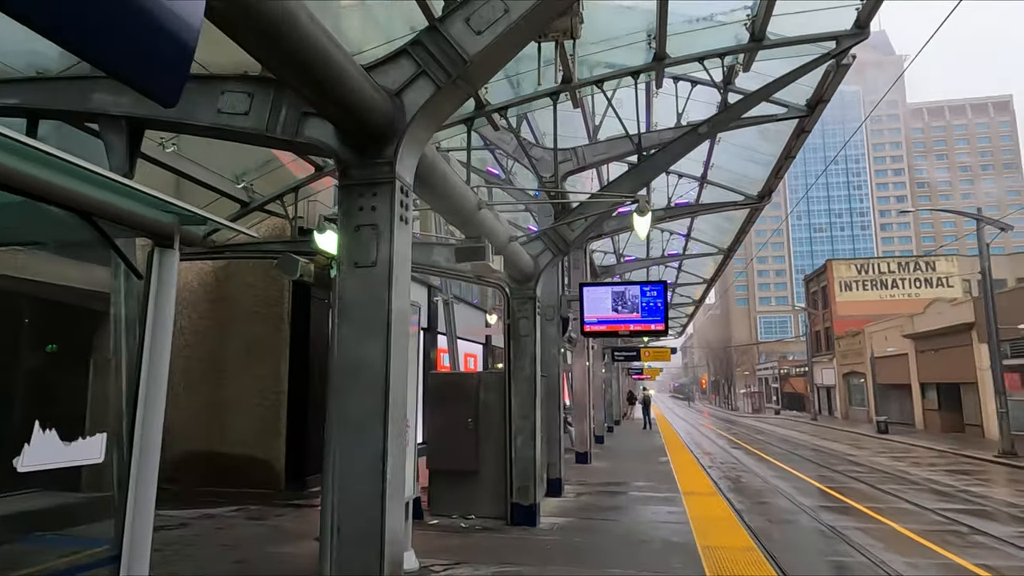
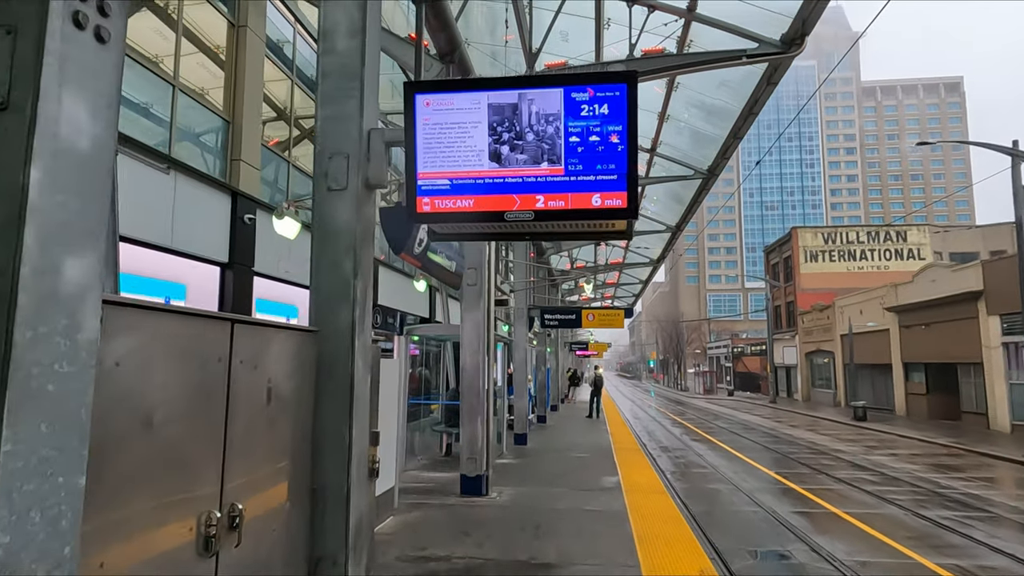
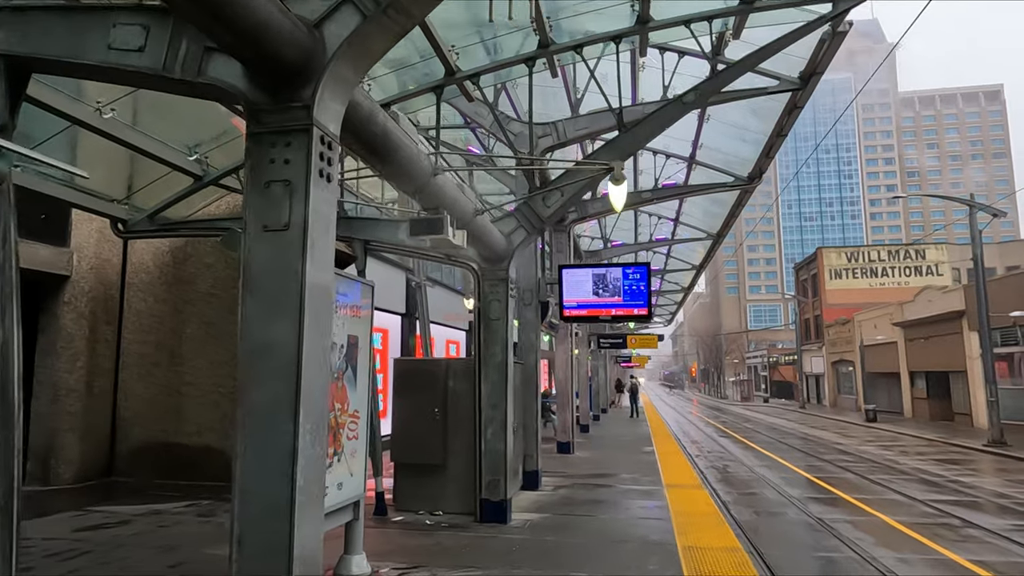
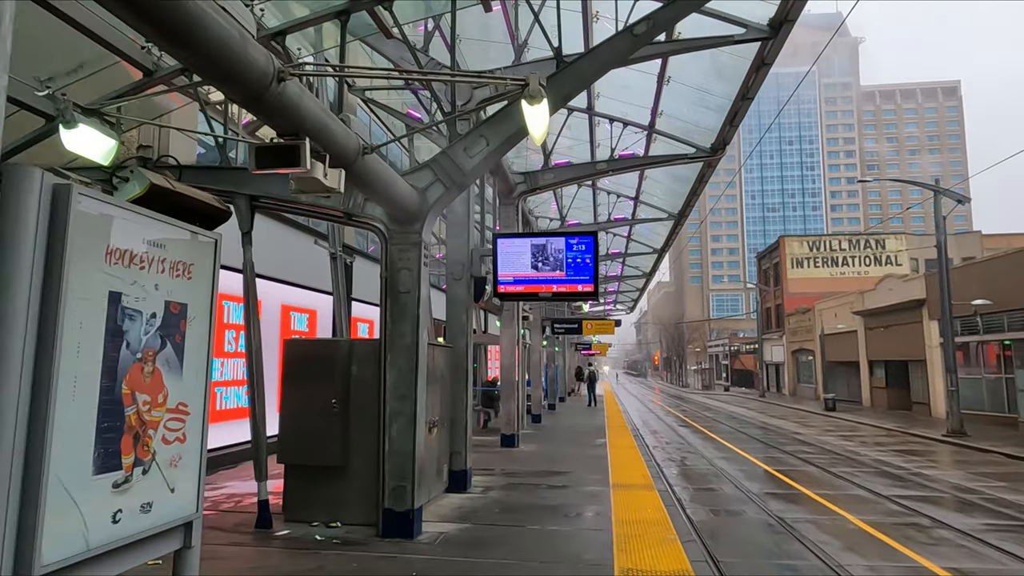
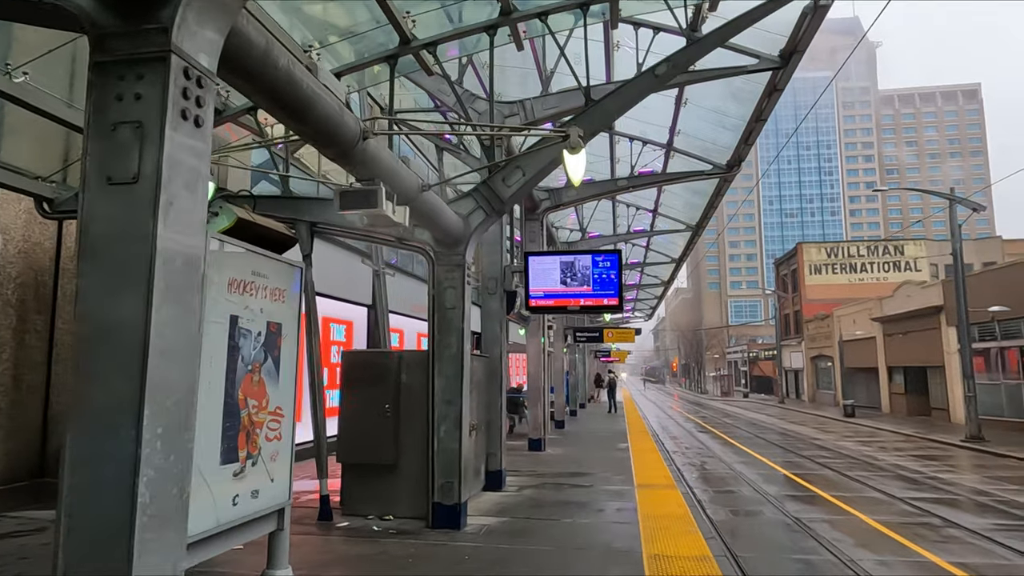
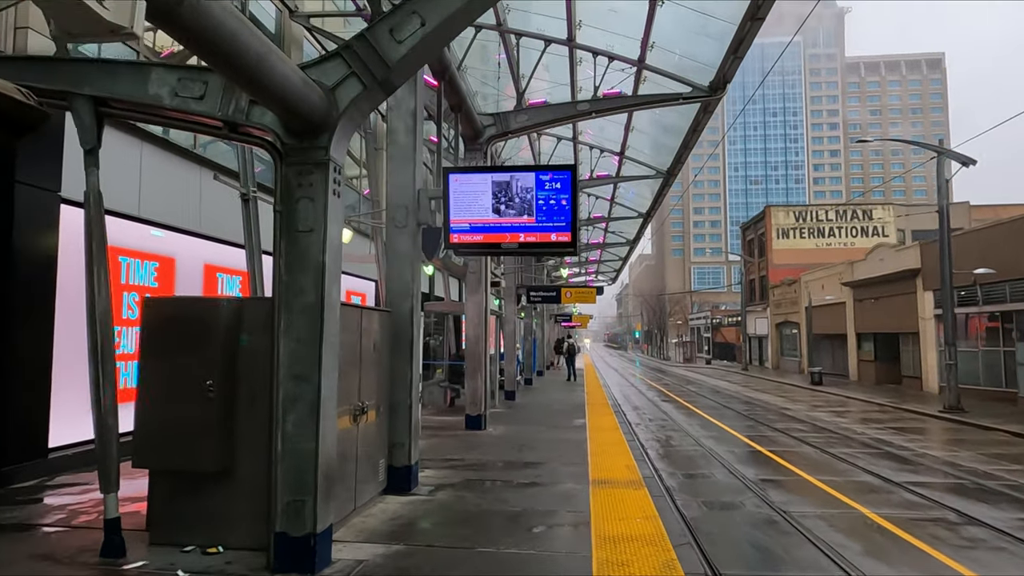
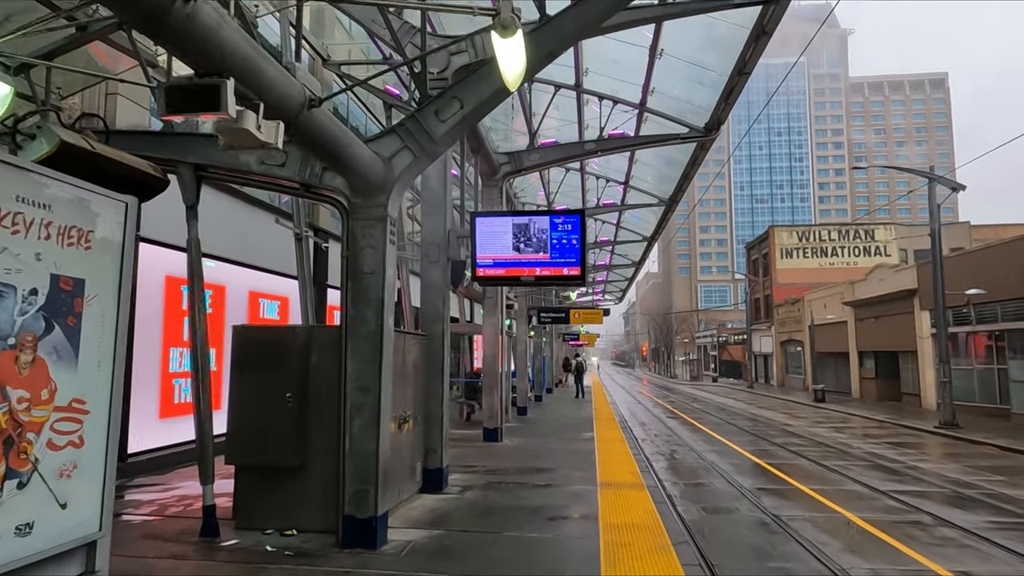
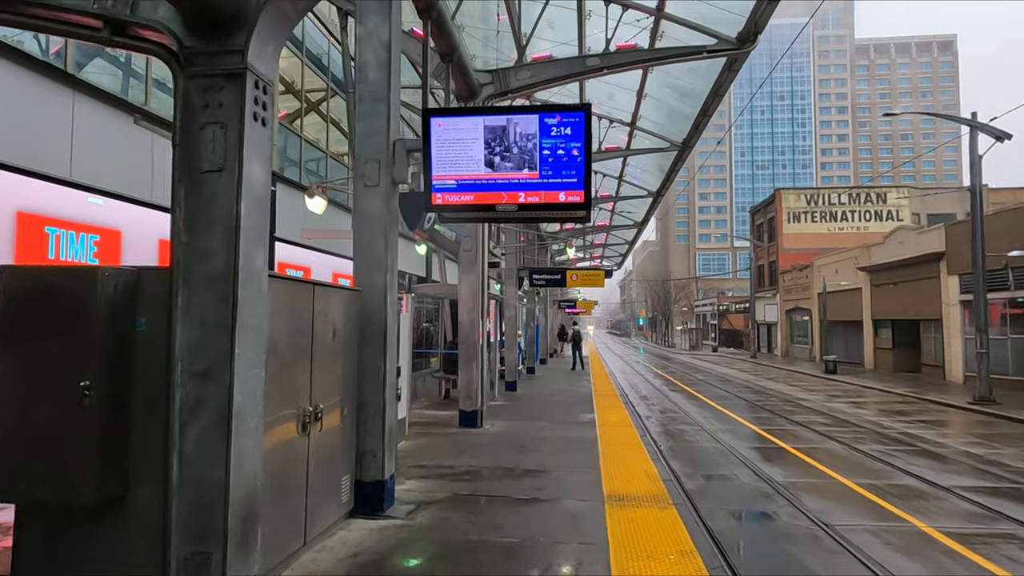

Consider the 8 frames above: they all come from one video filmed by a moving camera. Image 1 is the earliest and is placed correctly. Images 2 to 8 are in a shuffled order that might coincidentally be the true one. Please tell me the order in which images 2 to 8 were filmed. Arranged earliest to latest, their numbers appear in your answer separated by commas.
3, 5, 4, 7, 6, 8, 2
